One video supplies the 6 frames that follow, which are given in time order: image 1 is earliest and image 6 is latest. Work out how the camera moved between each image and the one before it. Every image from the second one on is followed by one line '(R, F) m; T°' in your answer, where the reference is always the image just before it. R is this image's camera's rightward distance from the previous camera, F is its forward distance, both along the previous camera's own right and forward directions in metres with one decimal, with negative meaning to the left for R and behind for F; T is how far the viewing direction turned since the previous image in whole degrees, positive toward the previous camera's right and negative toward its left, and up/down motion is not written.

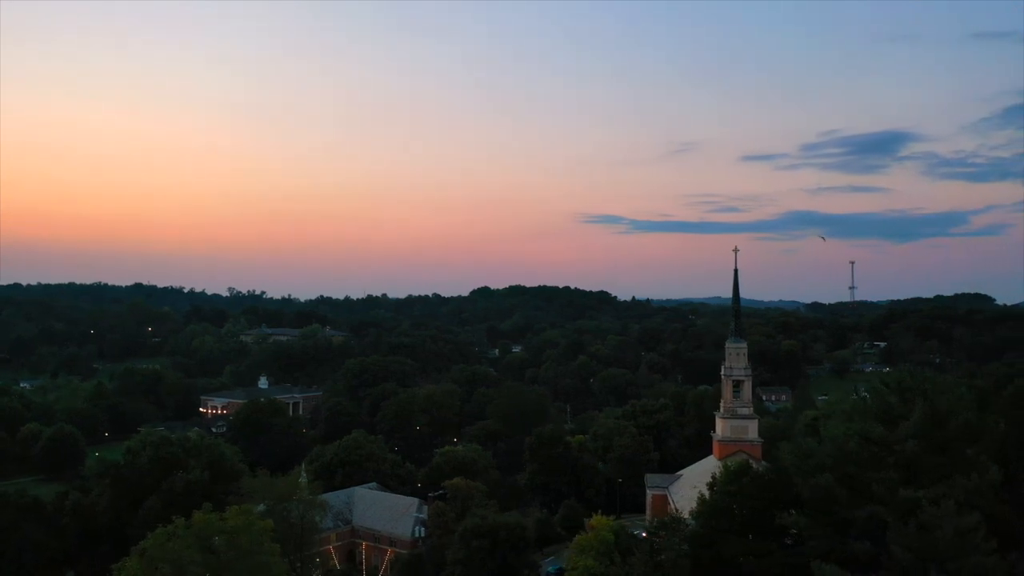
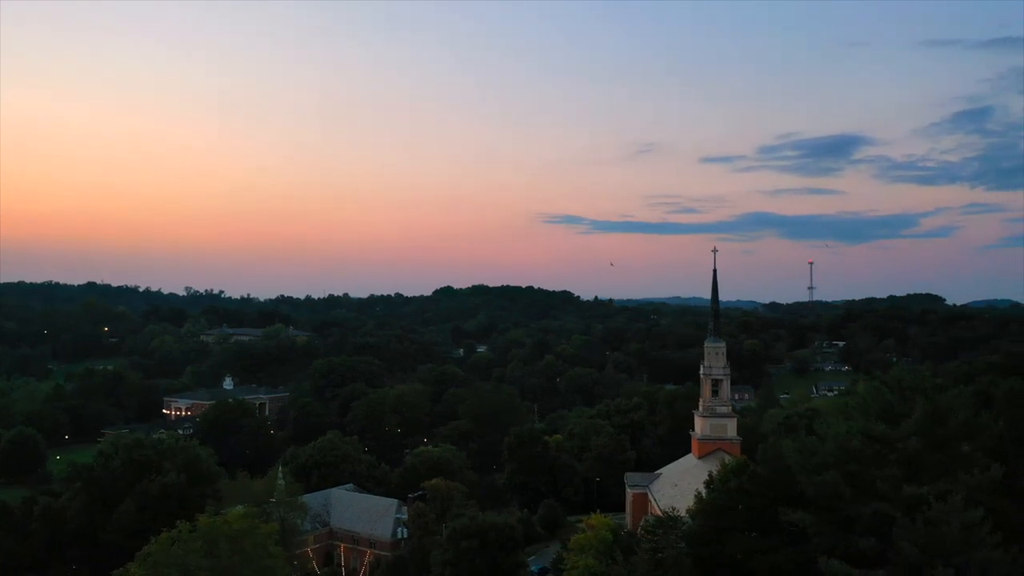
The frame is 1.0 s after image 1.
(-1.1, +0.1) m; +3°
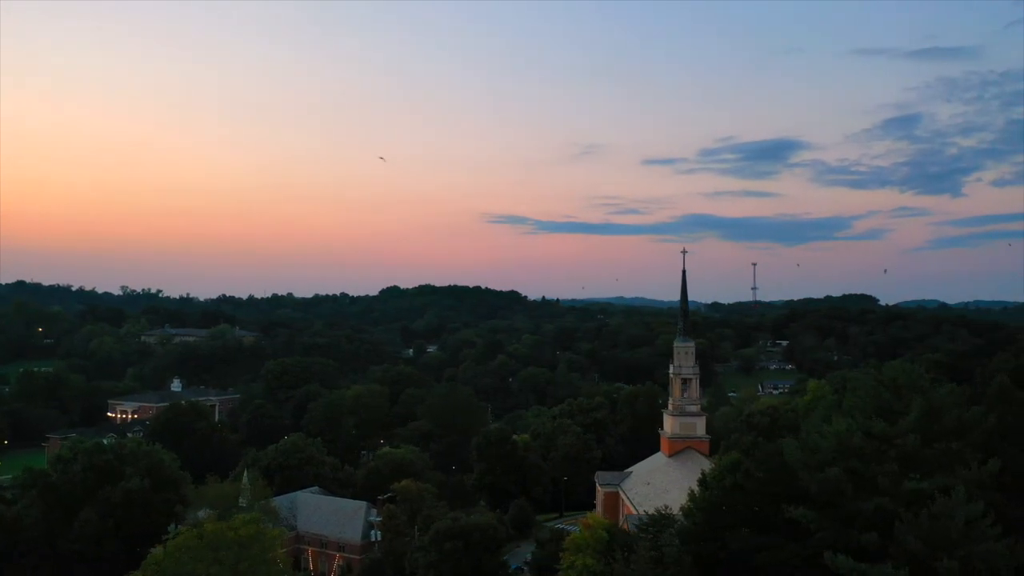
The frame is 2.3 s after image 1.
(-1.5, +0.1) m; +4°
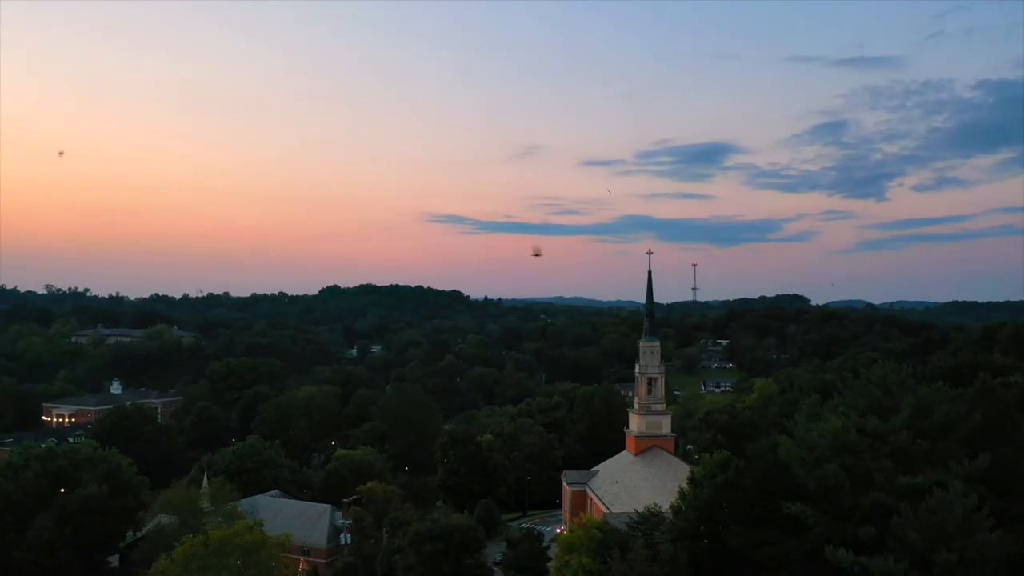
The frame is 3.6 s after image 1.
(-1.6, +0.1) m; +4°
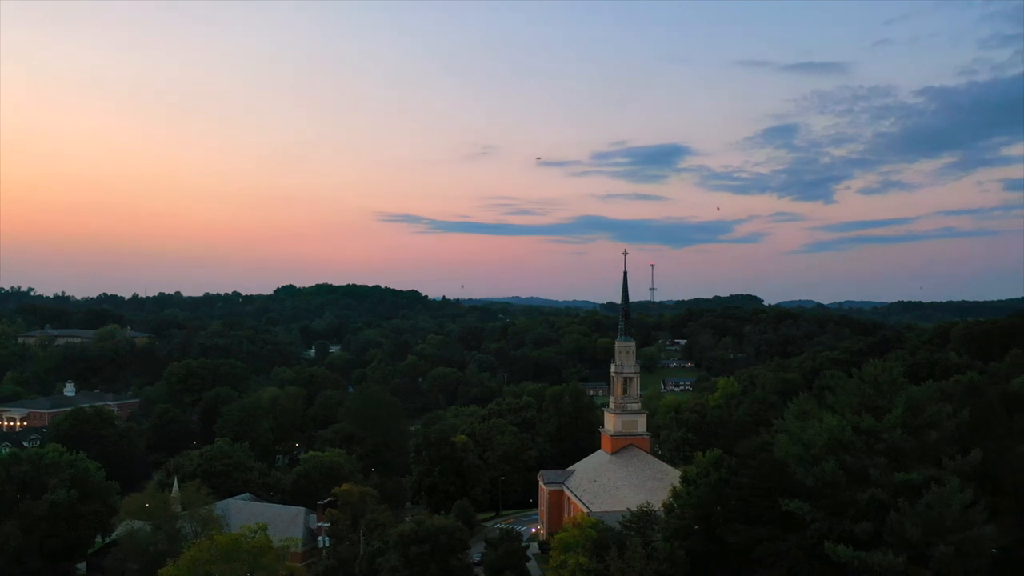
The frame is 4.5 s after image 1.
(-1.2, 0.0) m; +3°
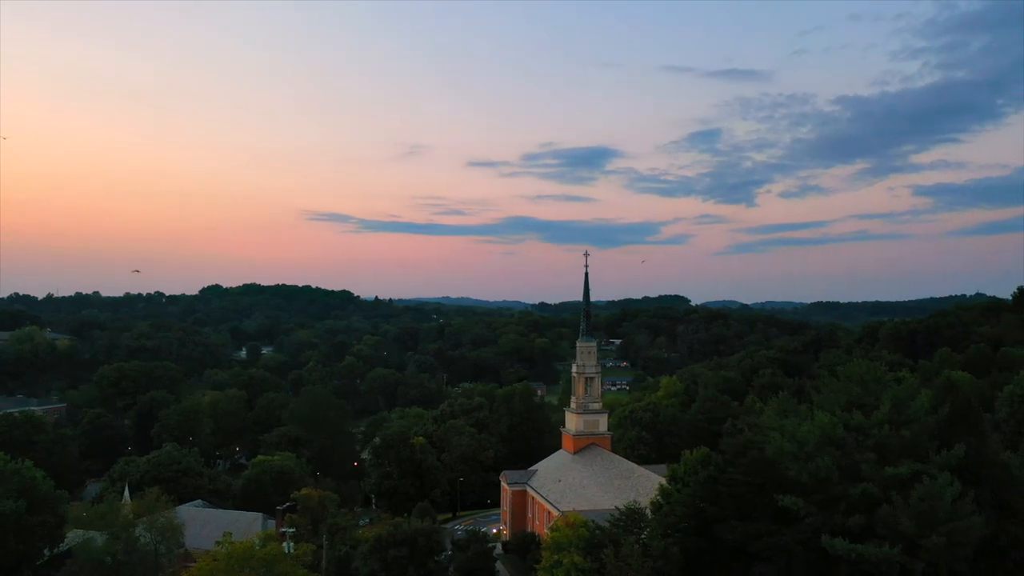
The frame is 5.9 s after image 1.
(-1.8, 0.0) m; +5°
